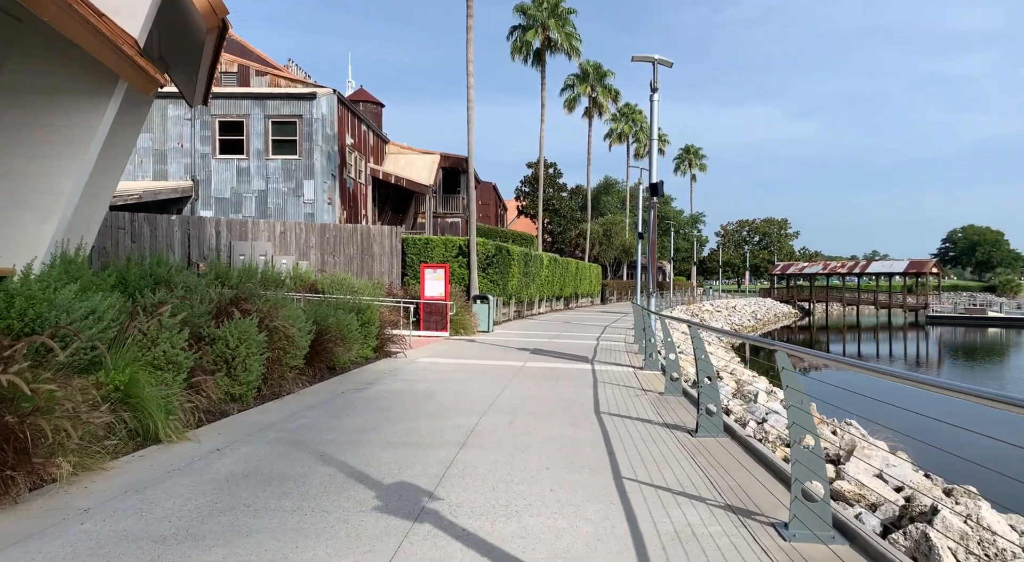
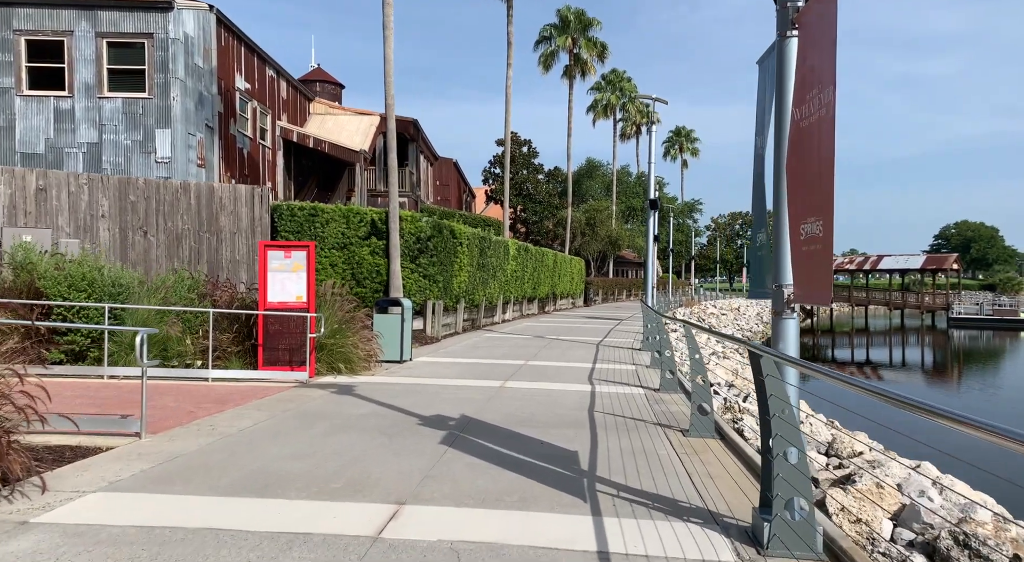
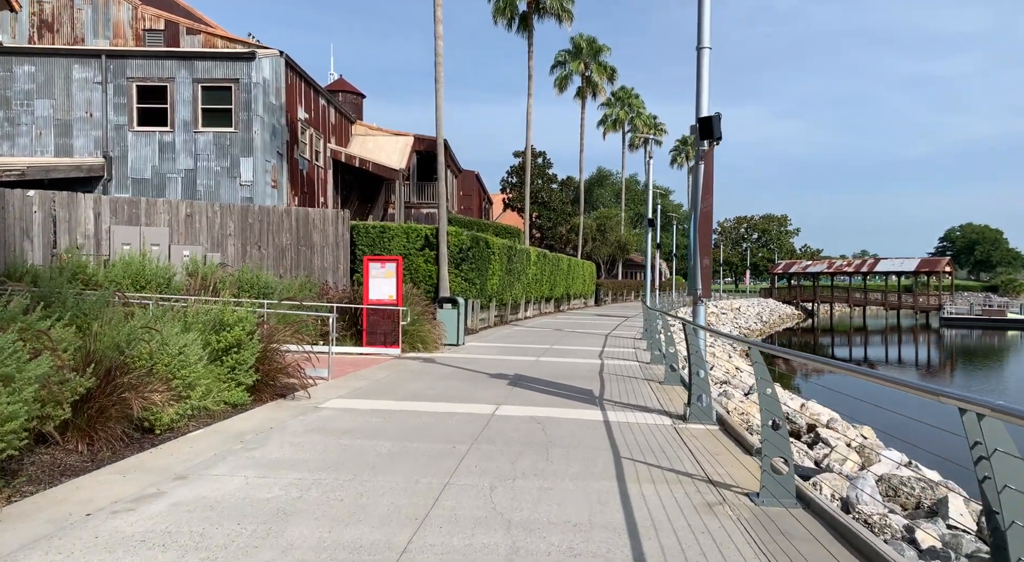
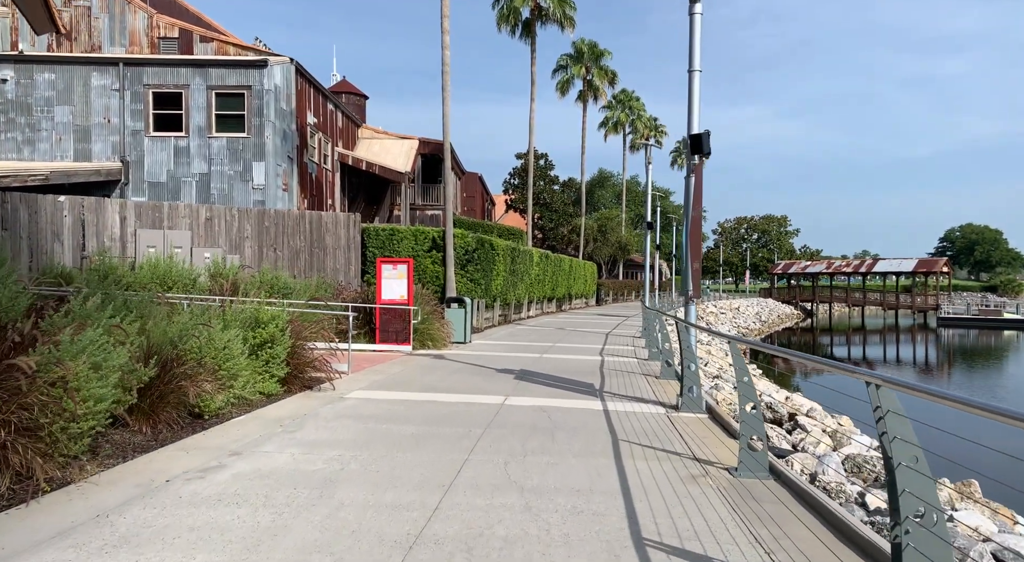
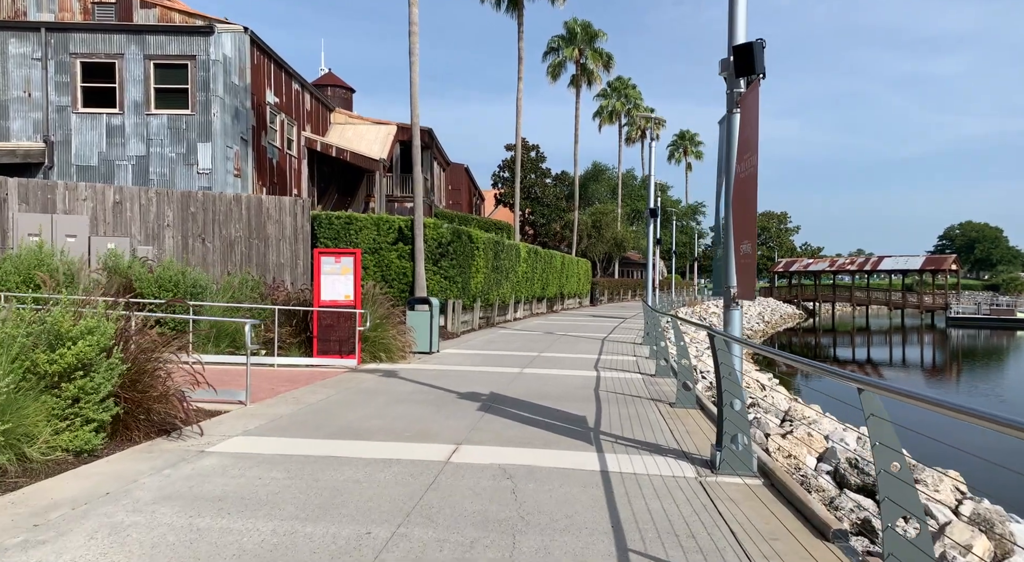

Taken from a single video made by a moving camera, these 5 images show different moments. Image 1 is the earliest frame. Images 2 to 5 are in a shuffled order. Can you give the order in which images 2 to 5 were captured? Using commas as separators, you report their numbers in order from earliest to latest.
4, 3, 5, 2
